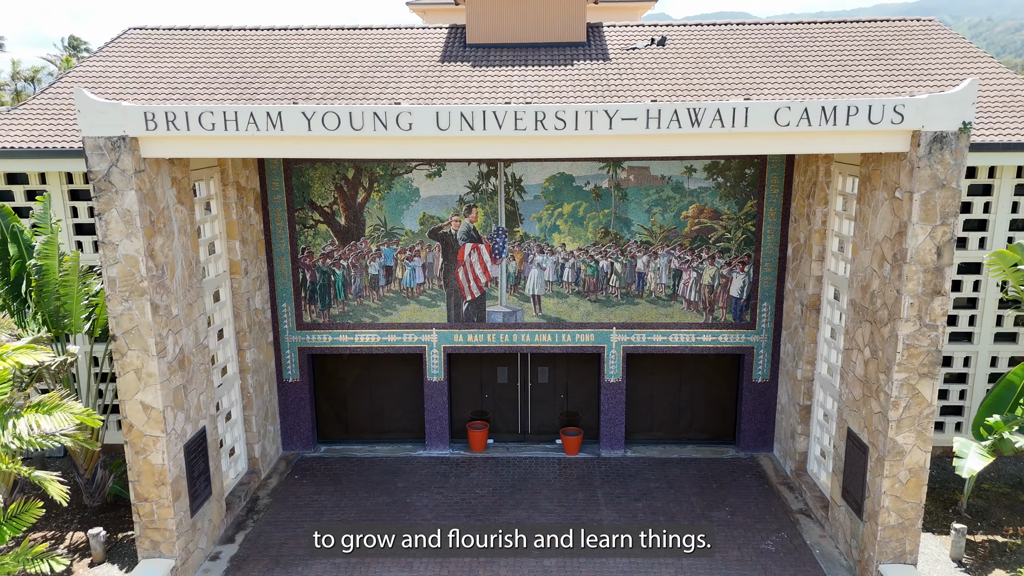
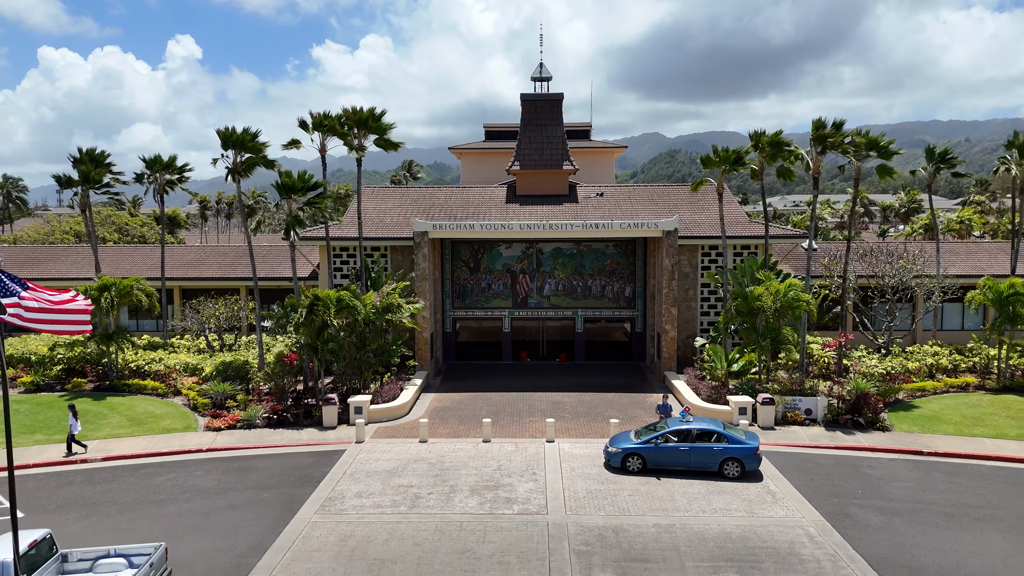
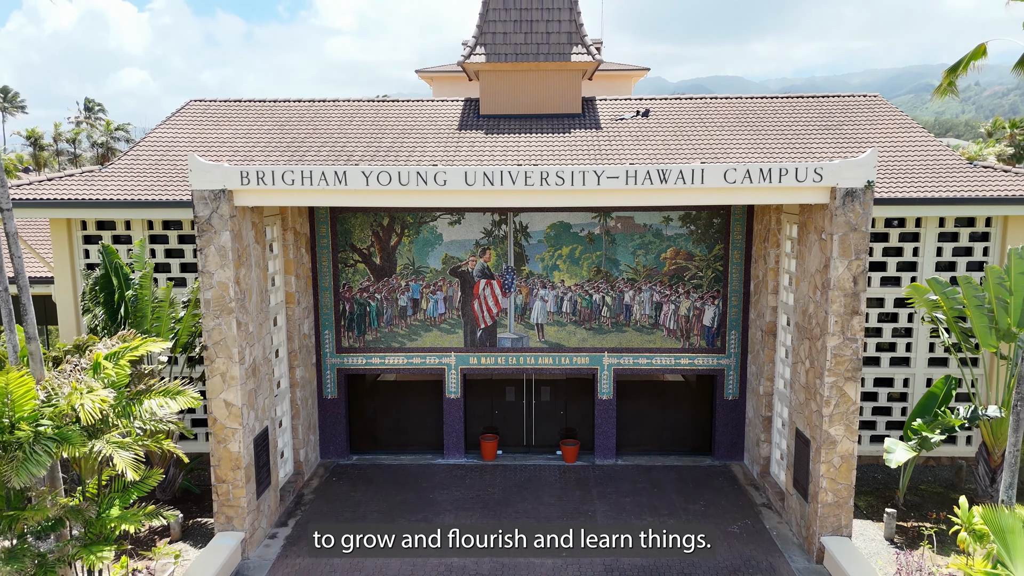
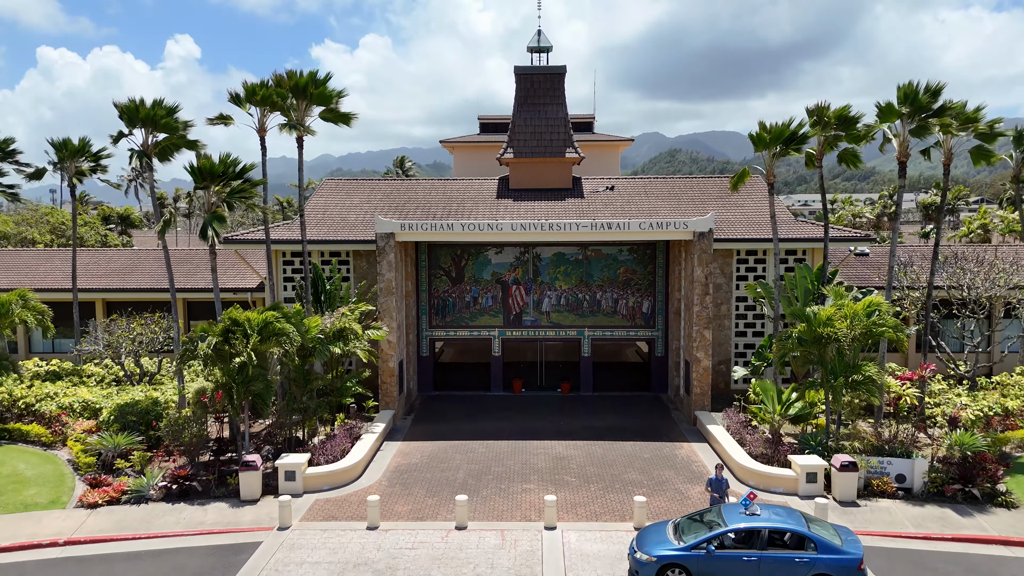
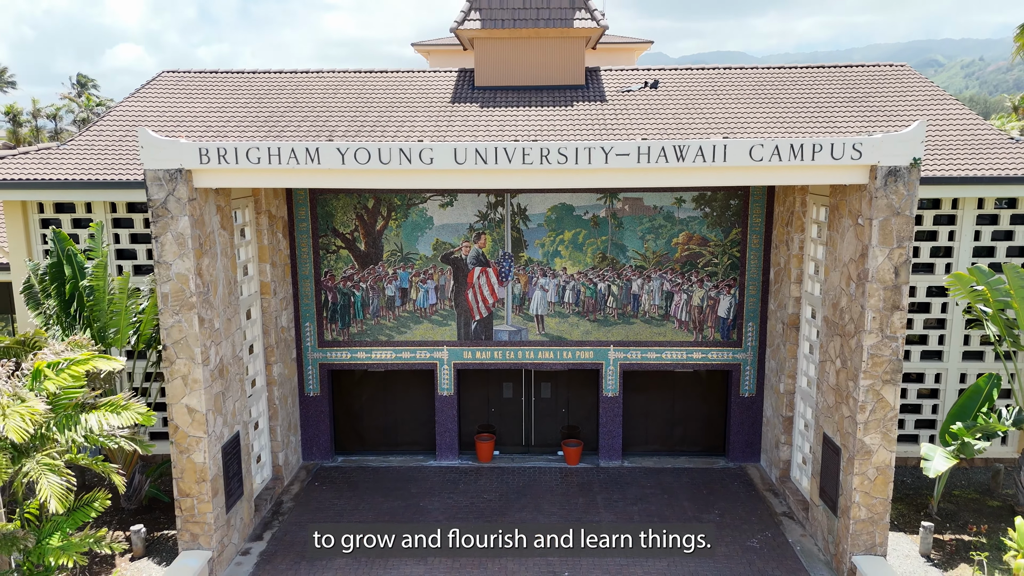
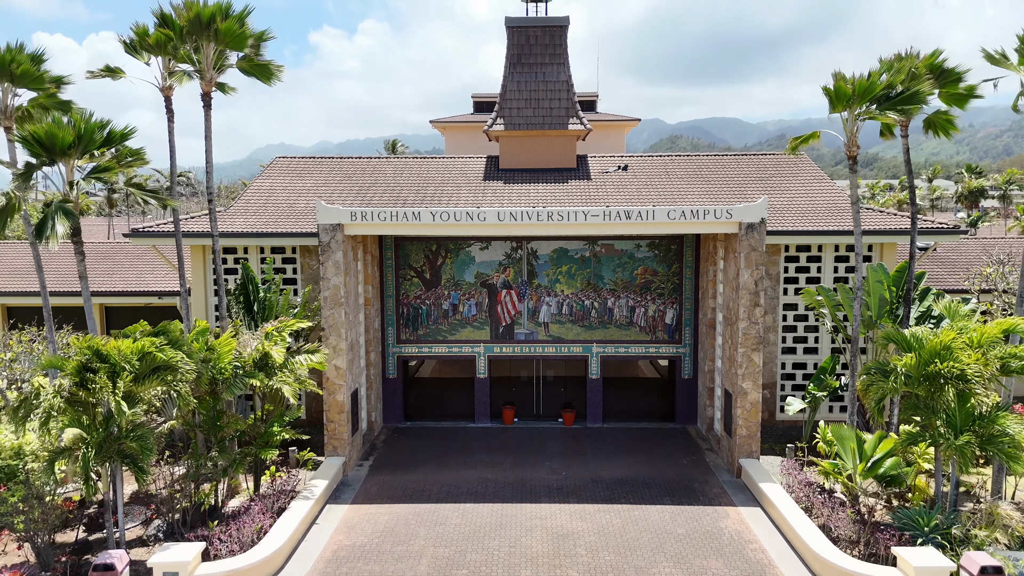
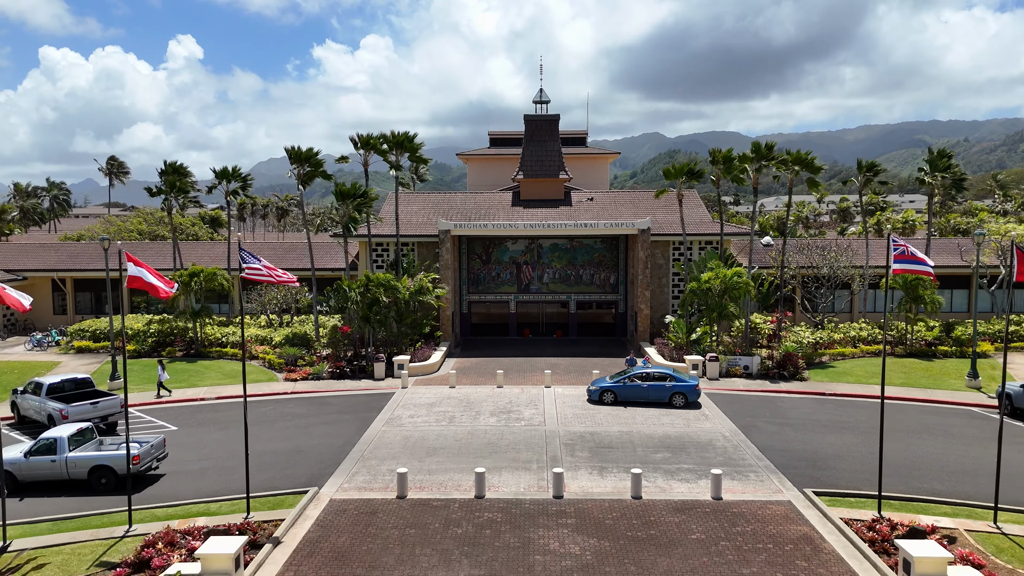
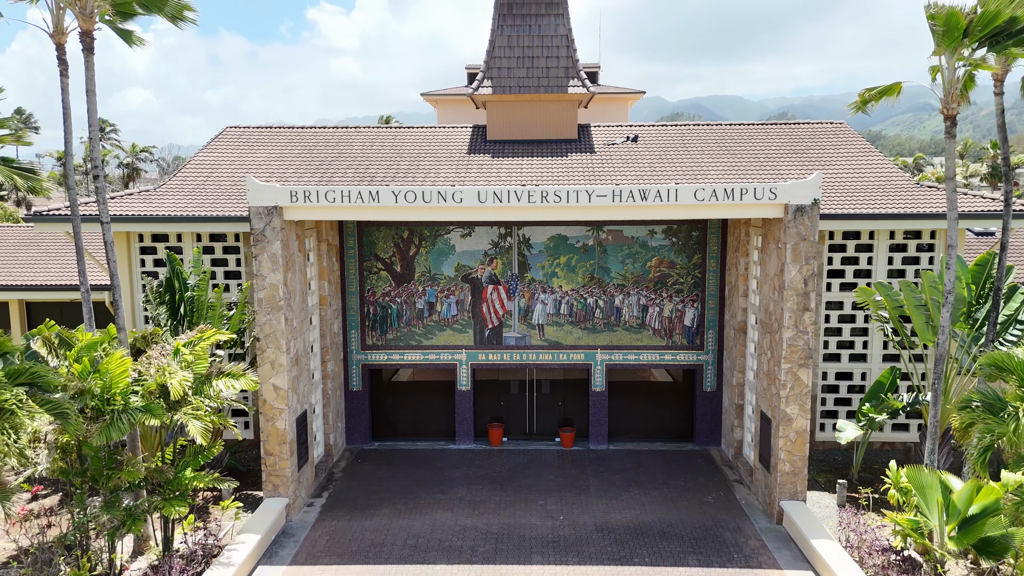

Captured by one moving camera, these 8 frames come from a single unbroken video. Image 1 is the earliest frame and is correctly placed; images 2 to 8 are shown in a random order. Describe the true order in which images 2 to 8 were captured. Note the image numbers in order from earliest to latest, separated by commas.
5, 3, 8, 6, 4, 2, 7
